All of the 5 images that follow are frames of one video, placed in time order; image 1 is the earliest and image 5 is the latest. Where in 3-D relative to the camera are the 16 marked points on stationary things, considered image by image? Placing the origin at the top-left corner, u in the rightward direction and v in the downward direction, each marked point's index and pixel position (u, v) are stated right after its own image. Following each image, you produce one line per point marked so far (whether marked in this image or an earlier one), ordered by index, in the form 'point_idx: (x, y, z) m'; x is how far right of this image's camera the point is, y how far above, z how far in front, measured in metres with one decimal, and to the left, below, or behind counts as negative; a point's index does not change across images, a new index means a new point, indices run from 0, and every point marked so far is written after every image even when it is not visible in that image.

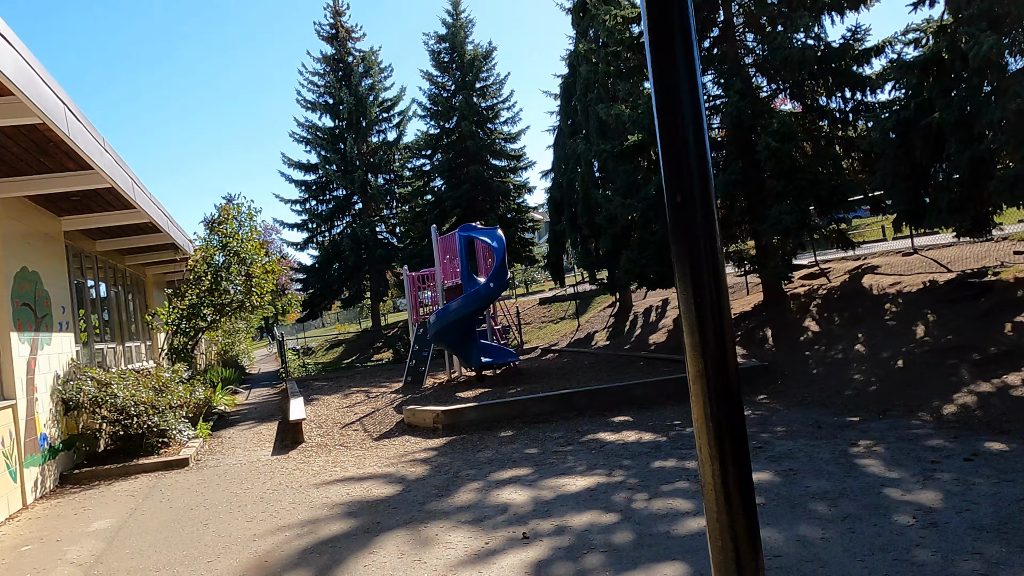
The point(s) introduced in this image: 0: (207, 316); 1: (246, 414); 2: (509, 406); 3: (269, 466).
0: (-4.1, -0.4, +10.3) m
1: (-4.1, -1.9, +11.8) m
2: (0.0, -1.3, +8.3) m
3: (-2.2, -1.6, +7.1) m
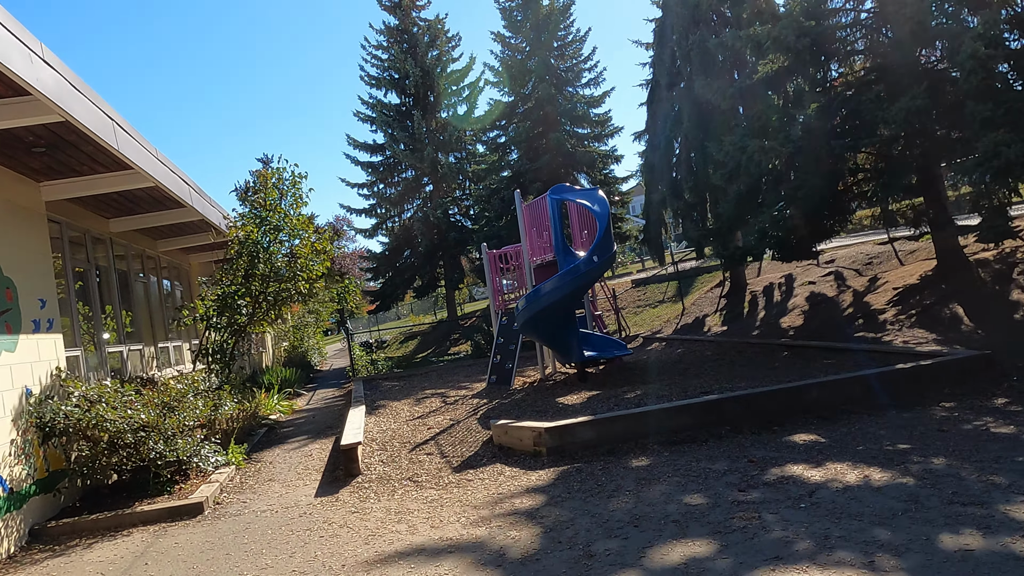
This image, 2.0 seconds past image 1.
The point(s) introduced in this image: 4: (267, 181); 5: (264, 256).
0: (-2.9, -0.2, +8.3) m
1: (-2.7, -1.7, +9.8) m
2: (+1.0, -1.0, +6.0) m
3: (-1.3, -1.5, +5.0) m
4: (-2.7, +1.2, +8.6) m
5: (-2.7, +0.4, +8.4) m
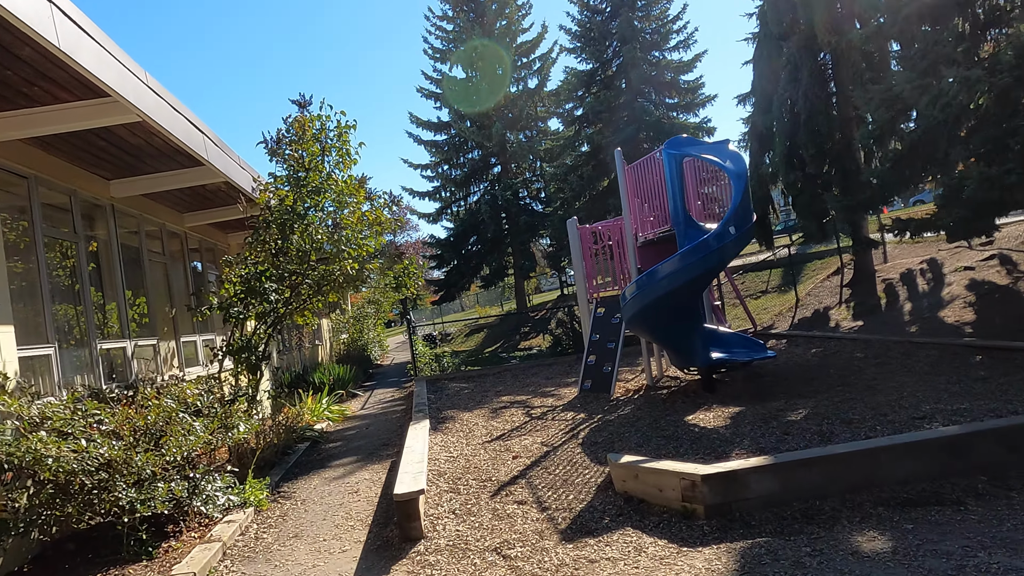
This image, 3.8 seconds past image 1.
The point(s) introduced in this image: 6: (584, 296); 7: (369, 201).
0: (-2.0, -0.1, +6.5) m
1: (-1.7, -1.6, +8.0) m
2: (+1.7, -0.9, +3.9) m
3: (-0.7, -1.4, +3.1) m
4: (-1.8, +1.4, +6.8) m
5: (-1.8, +0.5, +6.5) m
6: (+0.8, -0.1, +9.0) m
7: (-1.3, +0.8, +7.2) m
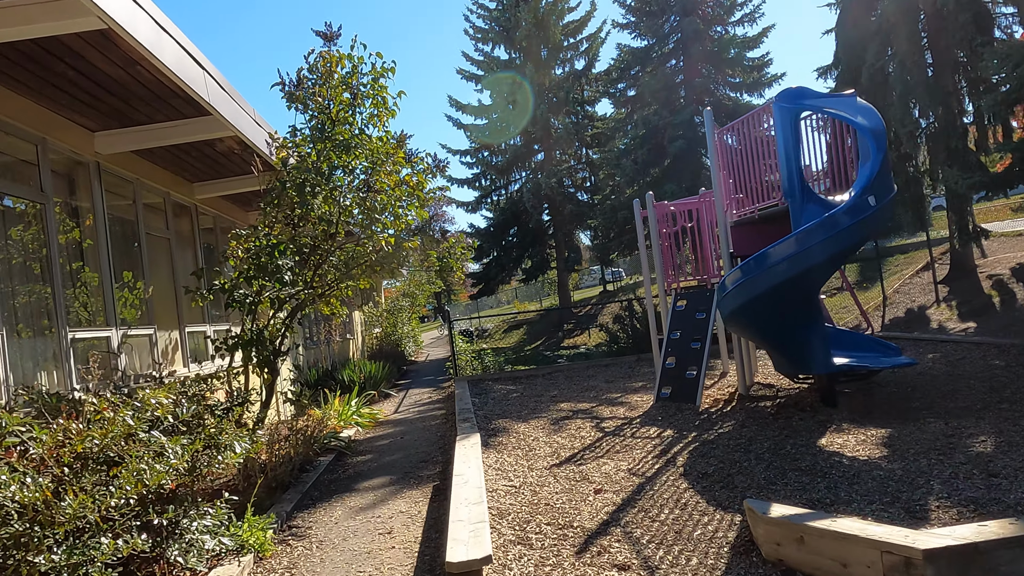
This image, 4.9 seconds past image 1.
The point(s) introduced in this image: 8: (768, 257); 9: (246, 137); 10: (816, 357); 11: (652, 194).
0: (-1.5, +0.1, +5.3) m
1: (-1.1, -1.4, +6.7) m
2: (+2.0, -0.8, +2.5) m
3: (-0.4, -1.2, +1.8) m
4: (-1.3, +1.5, +5.5) m
5: (-1.3, +0.7, +5.3) m
6: (+1.4, 0.0, +7.6) m
7: (-0.8, +0.9, +5.9) m
8: (+1.8, +0.2, +5.4) m
9: (-1.9, +1.1, +5.7) m
10: (+2.2, -0.5, +5.6) m
11: (+1.4, +0.9, +8.0) m
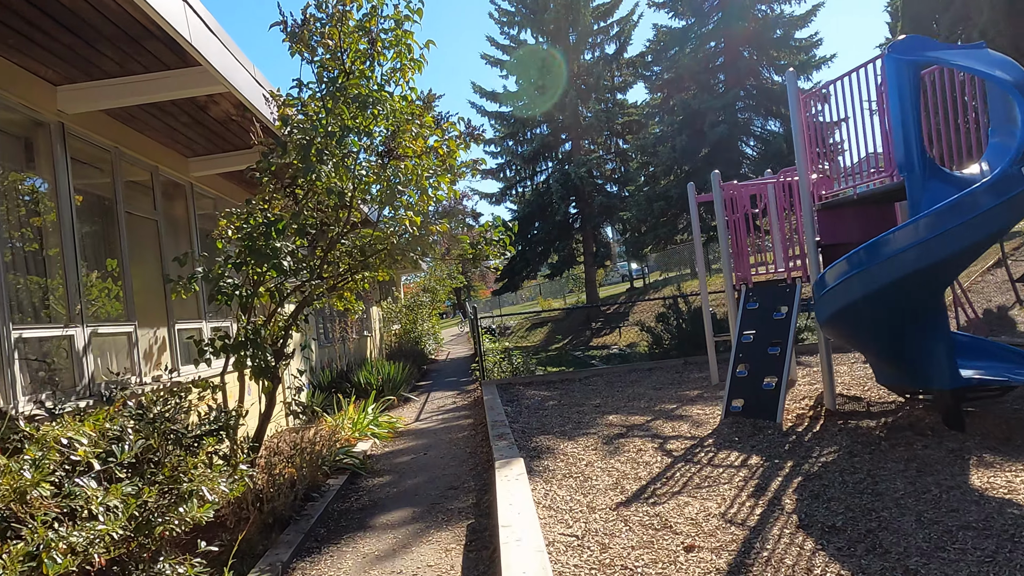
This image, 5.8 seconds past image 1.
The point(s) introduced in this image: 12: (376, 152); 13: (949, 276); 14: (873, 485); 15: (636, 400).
0: (-1.2, +0.1, +4.3) m
1: (-0.8, -1.4, +5.7) m
2: (+2.3, -0.8, +1.4) m
3: (-0.1, -1.2, +0.8) m
4: (-1.0, +1.6, +4.5) m
5: (-1.0, +0.7, +4.3) m
6: (+1.8, +0.1, +6.6) m
7: (-0.5, +1.0, +4.9) m
8: (+2.1, +0.3, +4.3) m
9: (-1.6, +1.2, +4.7) m
10: (+2.5, -0.5, +4.5) m
11: (+1.8, +1.0, +7.0) m
12: (-0.8, +0.8, +4.6) m
13: (+2.4, +0.1, +4.3) m
14: (+1.7, -0.9, +3.7) m
15: (+1.2, -1.1, +7.4) m
